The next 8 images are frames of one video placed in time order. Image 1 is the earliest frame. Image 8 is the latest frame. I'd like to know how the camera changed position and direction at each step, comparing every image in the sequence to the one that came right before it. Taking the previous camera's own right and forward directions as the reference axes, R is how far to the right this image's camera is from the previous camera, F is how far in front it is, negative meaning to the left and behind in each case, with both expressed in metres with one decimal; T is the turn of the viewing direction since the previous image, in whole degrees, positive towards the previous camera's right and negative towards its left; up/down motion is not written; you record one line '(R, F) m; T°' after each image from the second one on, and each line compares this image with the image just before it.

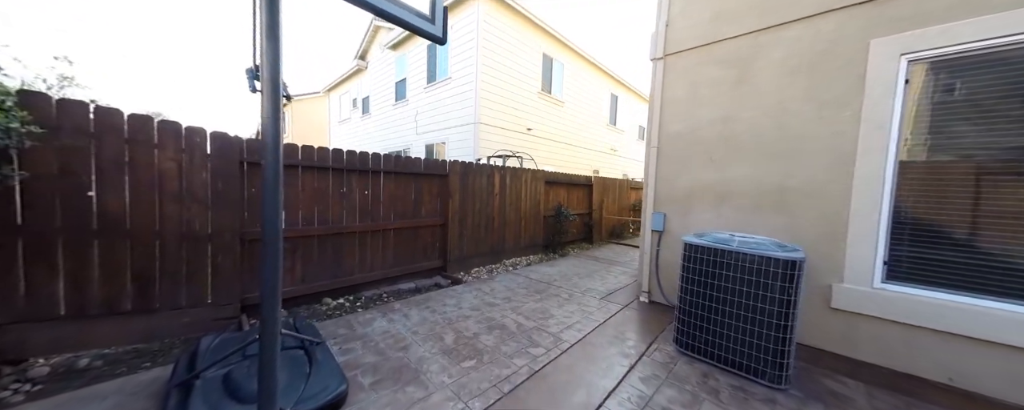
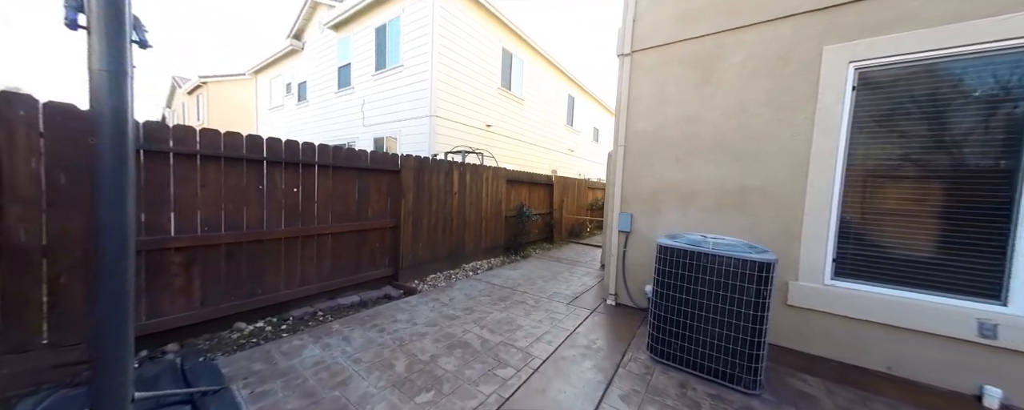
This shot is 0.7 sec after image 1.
(-0.1, +0.3) m; +9°
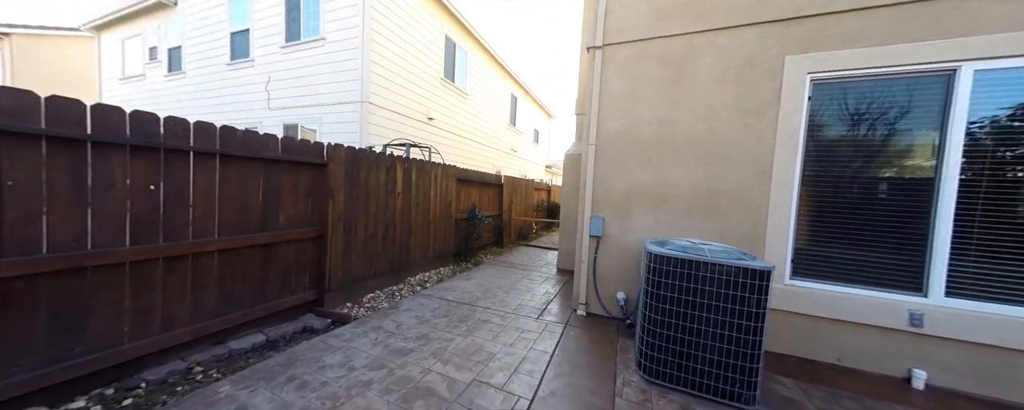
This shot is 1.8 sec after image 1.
(-0.3, +0.5) m; +13°
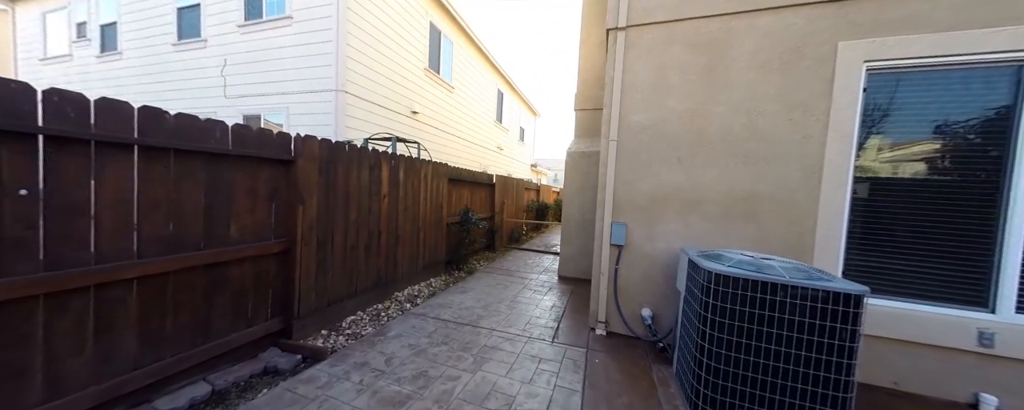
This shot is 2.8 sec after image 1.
(-0.3, +0.5) m; +4°
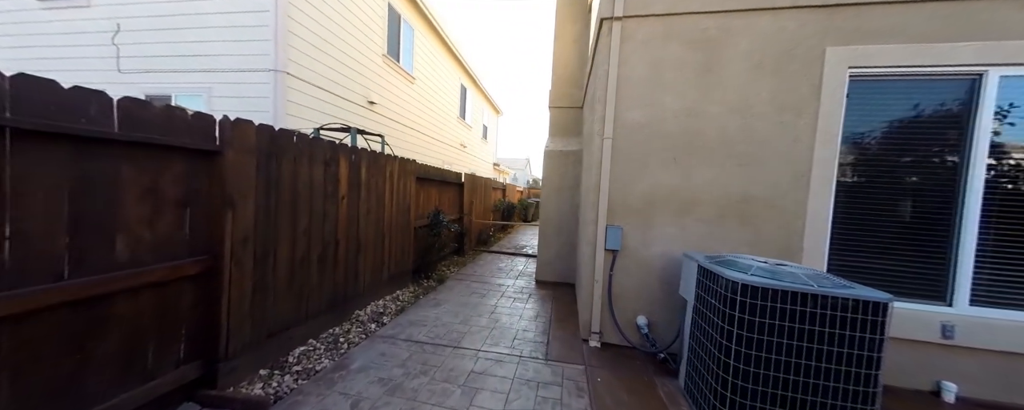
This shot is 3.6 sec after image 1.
(-0.3, +0.3) m; +8°
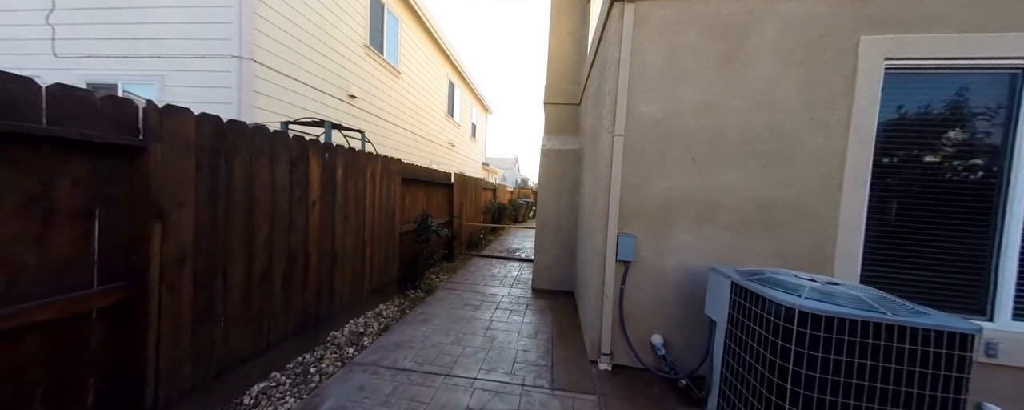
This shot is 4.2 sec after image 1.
(-0.1, +0.3) m; +2°
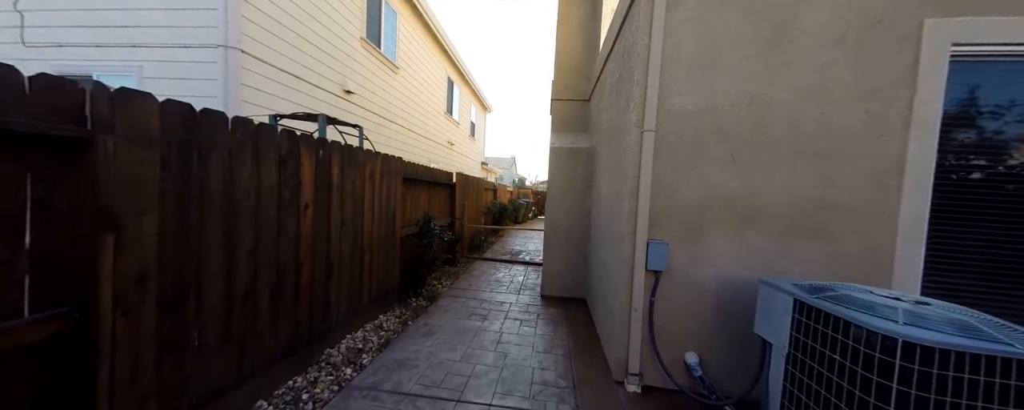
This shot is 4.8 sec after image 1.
(-0.1, +0.3) m; +1°
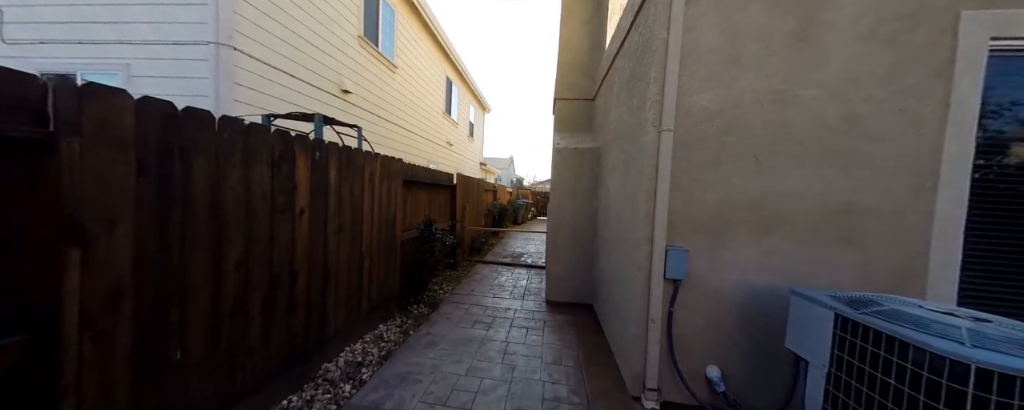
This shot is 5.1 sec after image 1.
(-0.1, +0.1) m; 0°
